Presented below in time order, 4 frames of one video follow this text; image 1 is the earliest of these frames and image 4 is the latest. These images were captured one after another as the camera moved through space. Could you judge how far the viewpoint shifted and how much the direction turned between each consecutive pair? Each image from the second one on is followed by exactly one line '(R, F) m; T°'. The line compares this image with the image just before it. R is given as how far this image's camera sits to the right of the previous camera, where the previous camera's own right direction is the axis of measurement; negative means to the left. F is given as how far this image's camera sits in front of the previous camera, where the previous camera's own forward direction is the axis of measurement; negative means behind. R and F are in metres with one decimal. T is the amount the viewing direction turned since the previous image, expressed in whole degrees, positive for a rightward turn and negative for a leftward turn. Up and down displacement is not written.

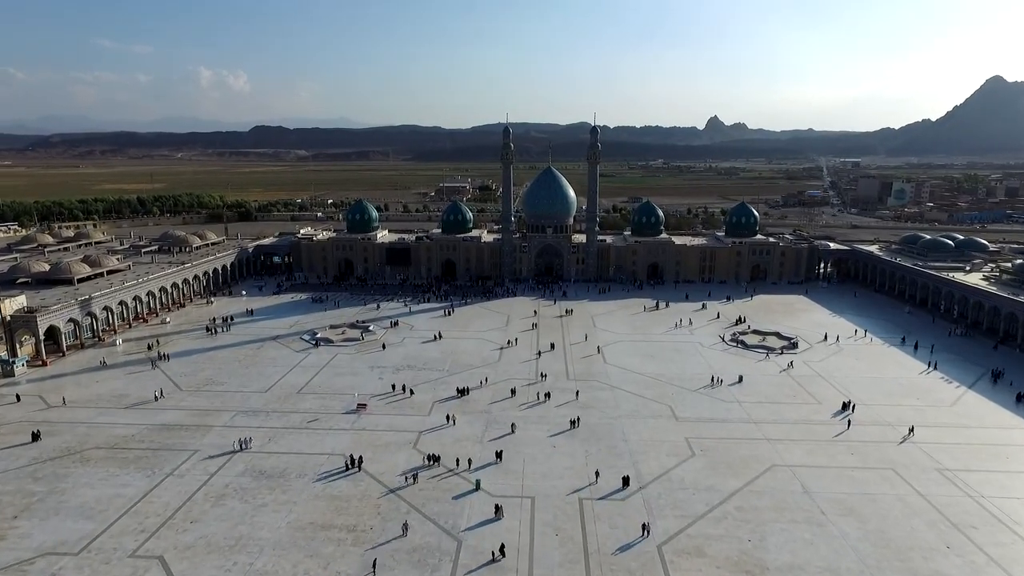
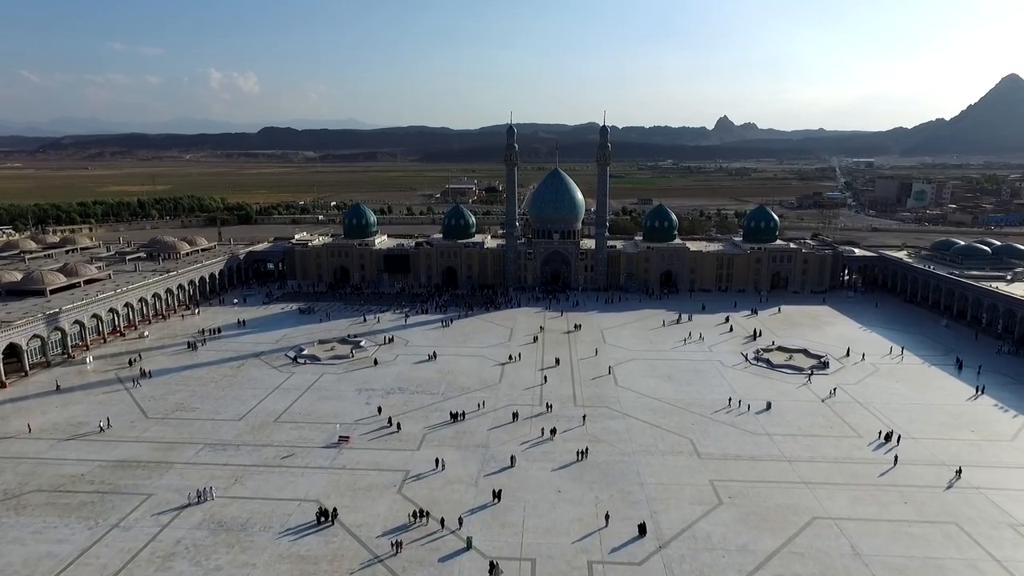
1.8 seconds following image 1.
(+0.4, +4.1) m; -1°
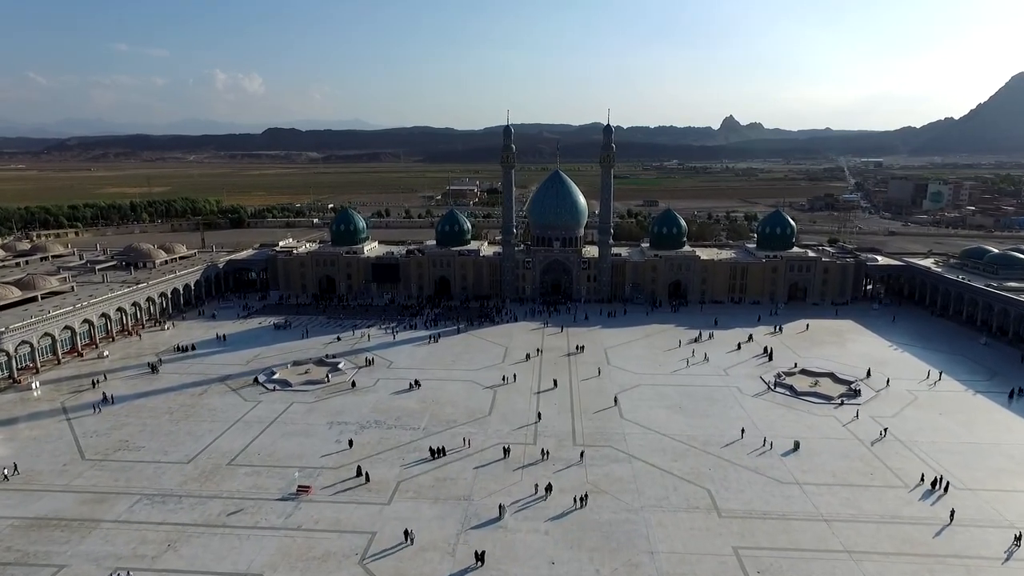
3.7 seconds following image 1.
(+0.8, +4.7) m; 0°
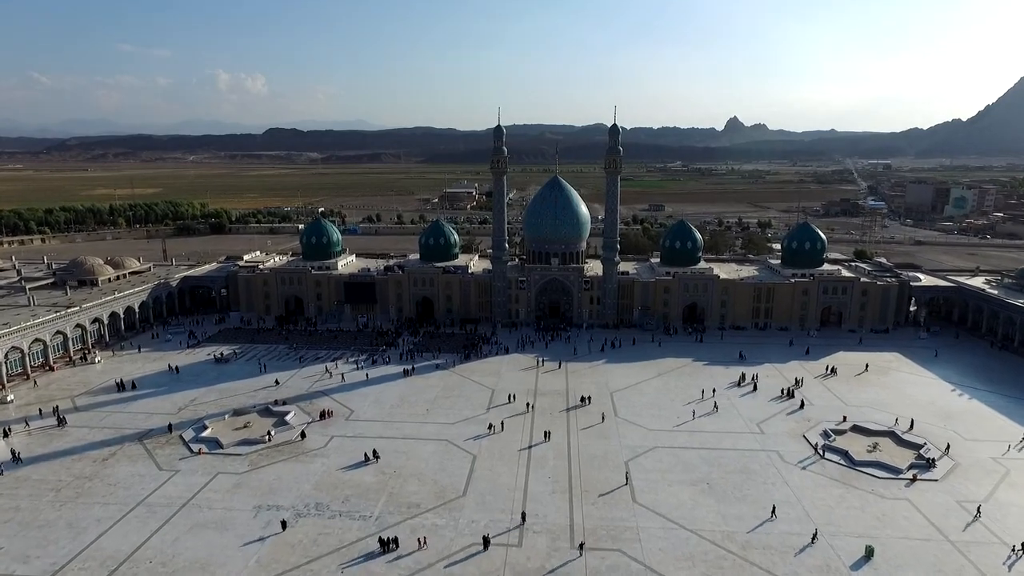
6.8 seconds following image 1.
(+0.9, +8.1) m; 0°
